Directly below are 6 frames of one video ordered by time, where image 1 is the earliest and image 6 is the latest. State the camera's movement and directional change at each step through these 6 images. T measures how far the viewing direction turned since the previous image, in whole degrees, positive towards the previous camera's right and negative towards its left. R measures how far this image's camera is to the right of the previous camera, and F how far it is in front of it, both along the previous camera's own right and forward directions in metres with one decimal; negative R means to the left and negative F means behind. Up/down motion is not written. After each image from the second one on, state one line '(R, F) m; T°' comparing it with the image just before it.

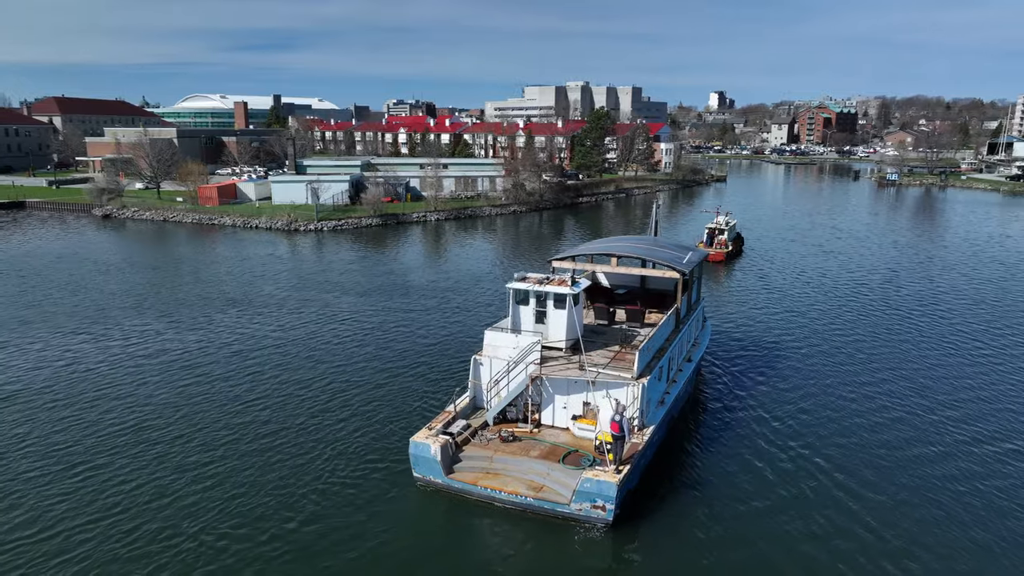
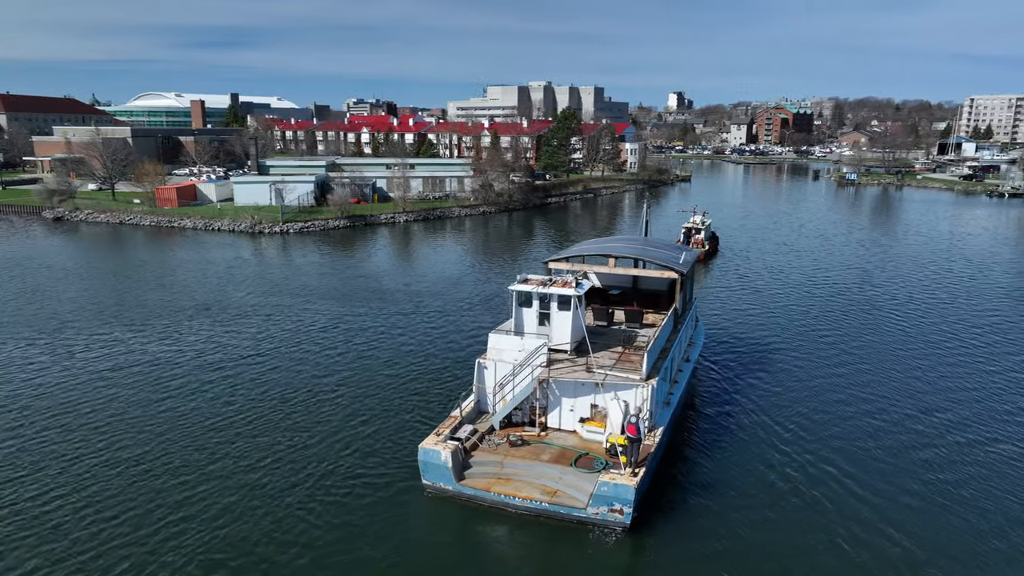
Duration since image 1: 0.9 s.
(-0.7, +0.2) m; +3°
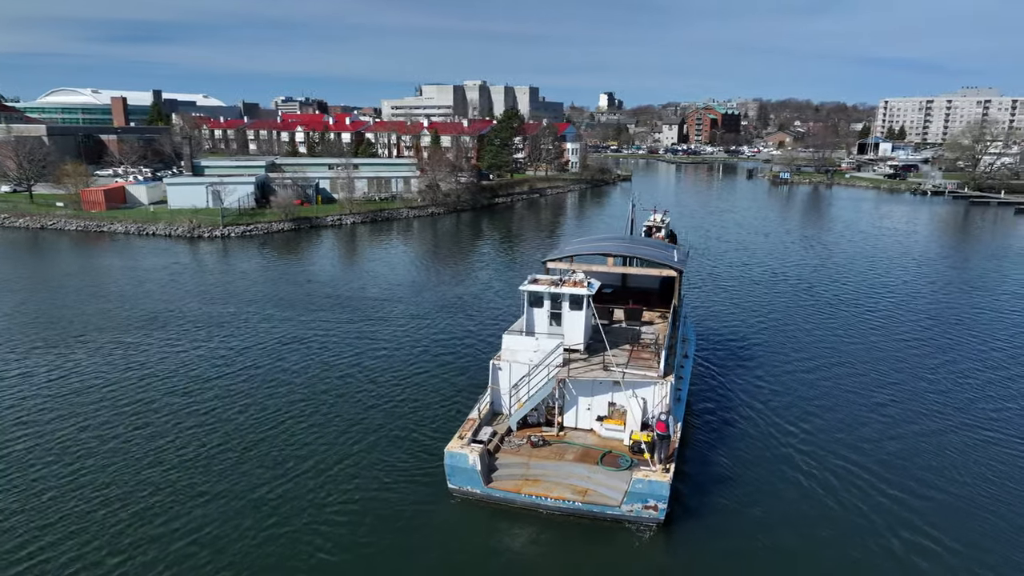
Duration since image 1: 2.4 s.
(-1.4, +0.1) m; +6°
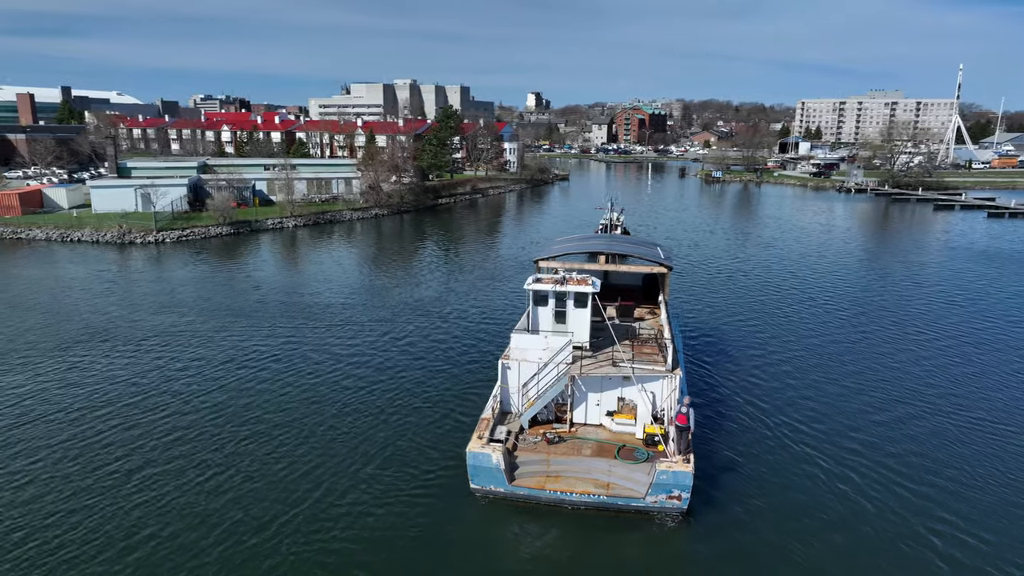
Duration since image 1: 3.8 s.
(-1.4, -0.1) m; +6°
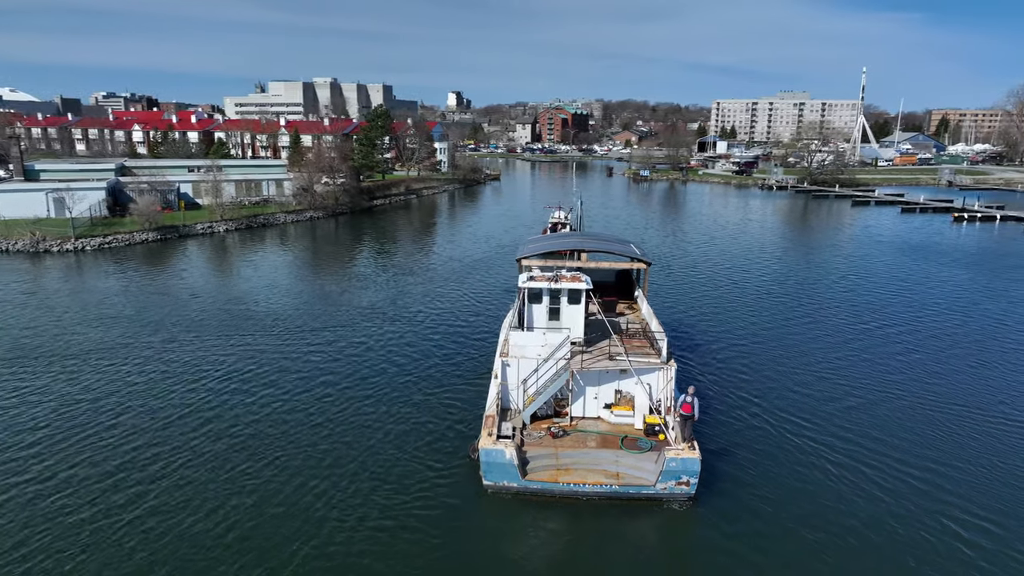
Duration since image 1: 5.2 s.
(-1.4, -0.1) m; +7°
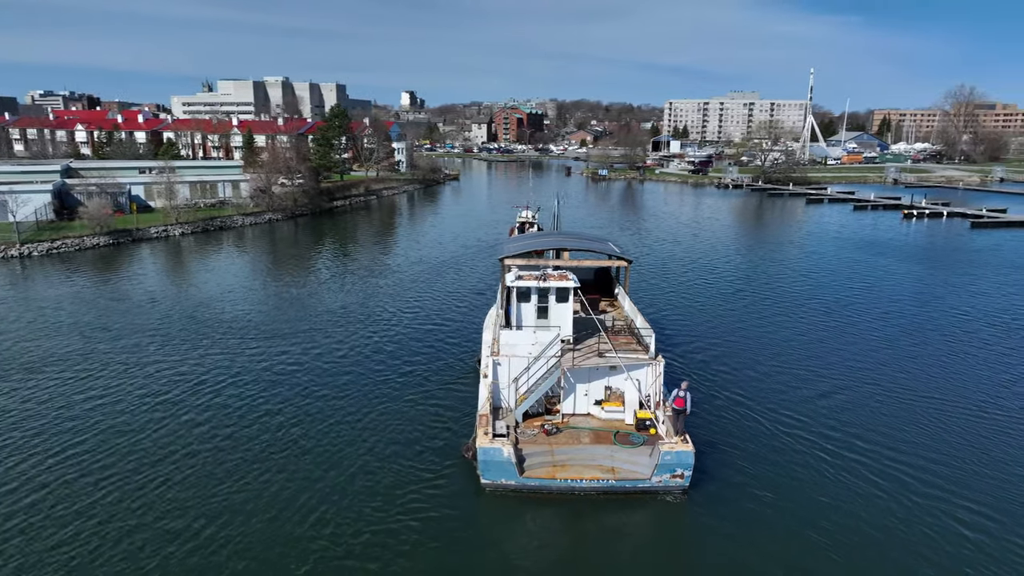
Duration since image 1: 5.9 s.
(-0.6, -0.1) m; +4°
